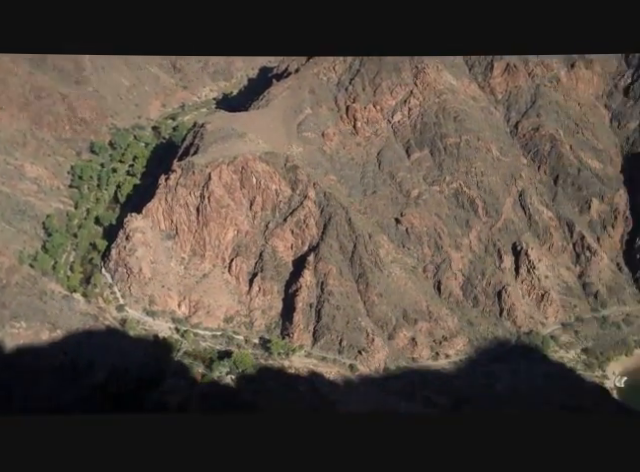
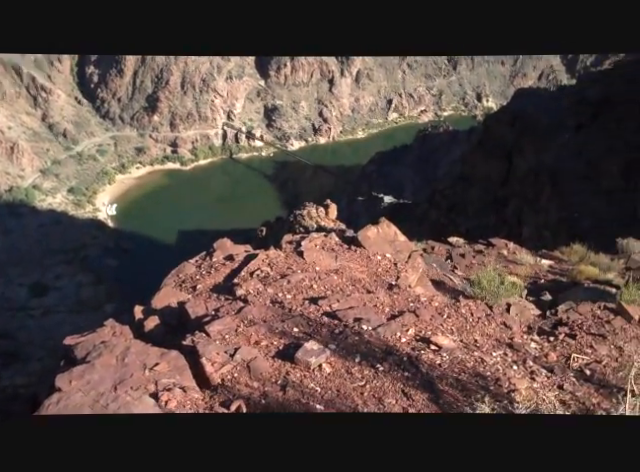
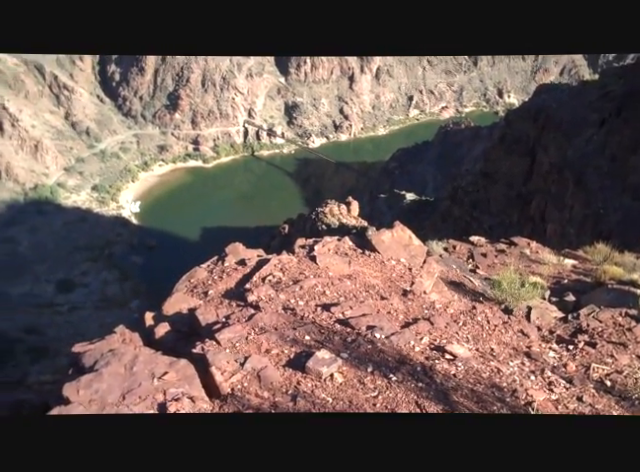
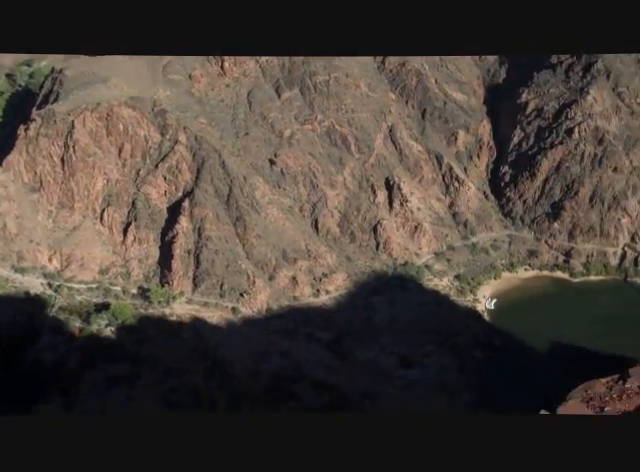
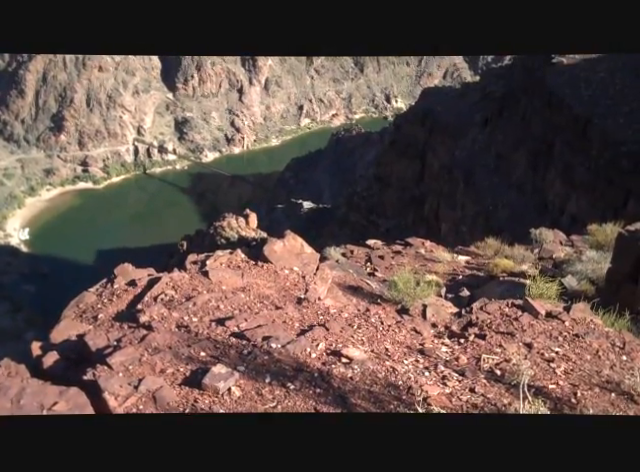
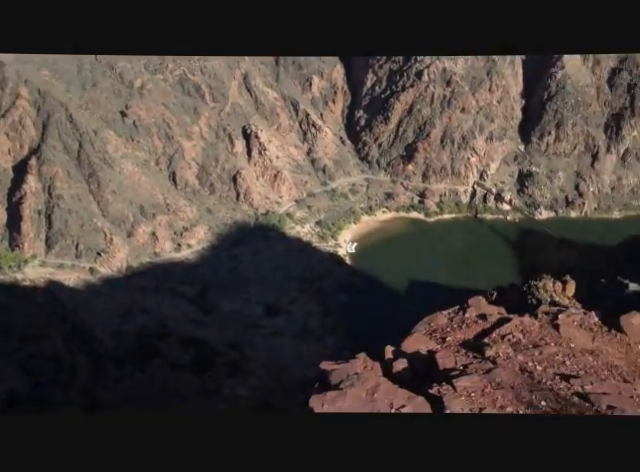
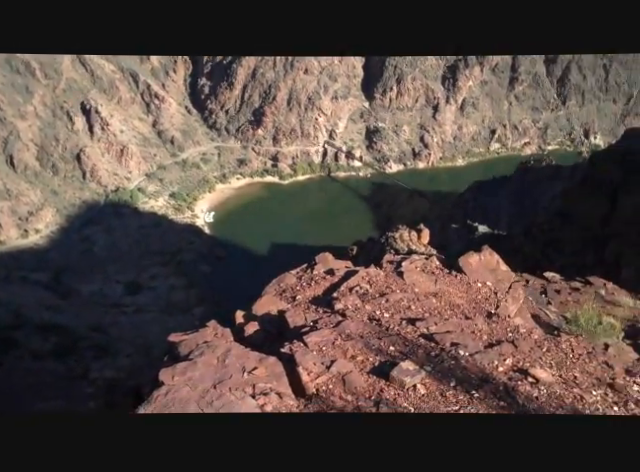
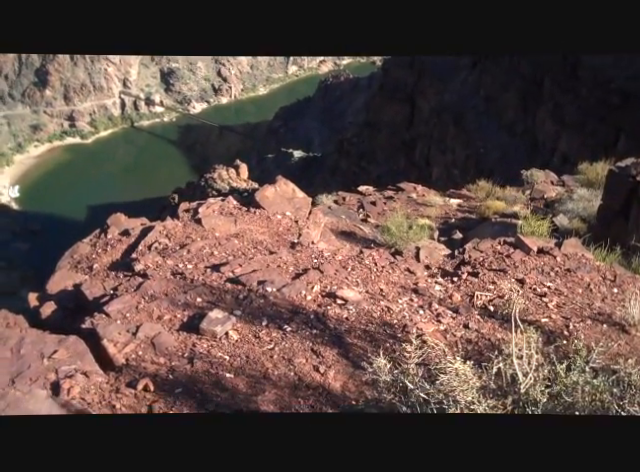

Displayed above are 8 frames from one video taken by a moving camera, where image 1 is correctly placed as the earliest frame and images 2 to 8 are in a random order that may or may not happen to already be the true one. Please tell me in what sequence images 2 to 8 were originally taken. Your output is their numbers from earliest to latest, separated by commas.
4, 6, 7, 2, 8, 5, 3
